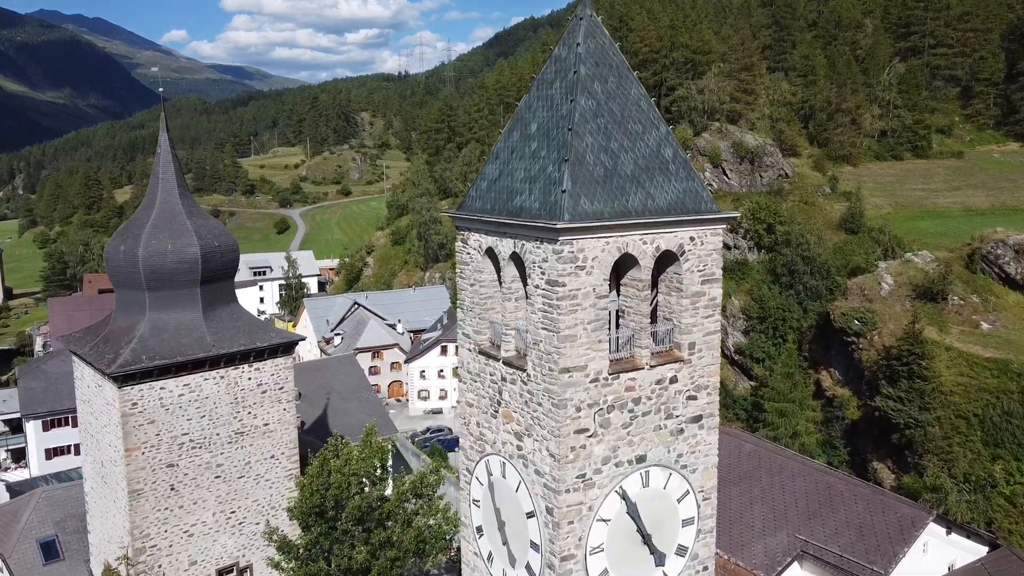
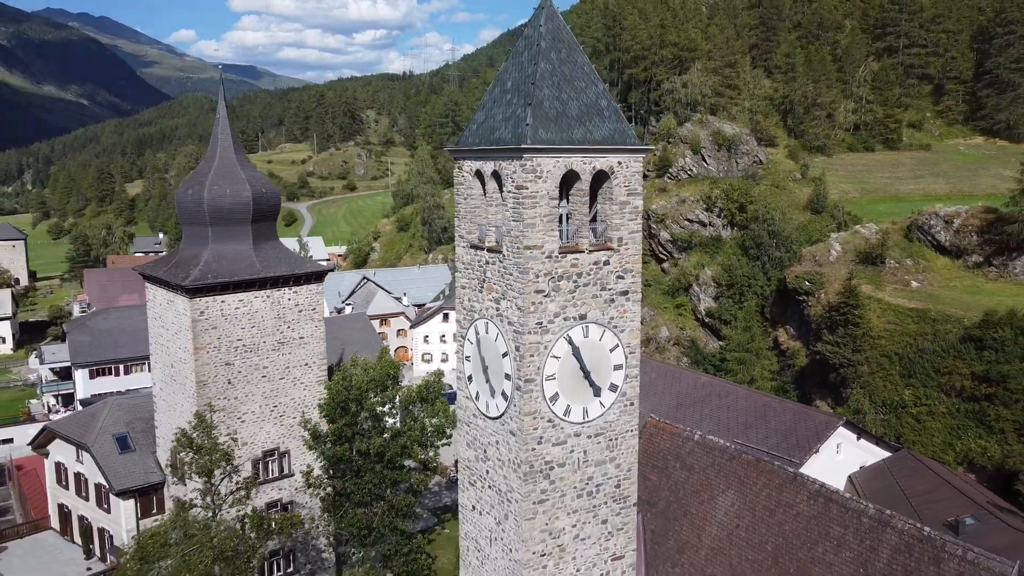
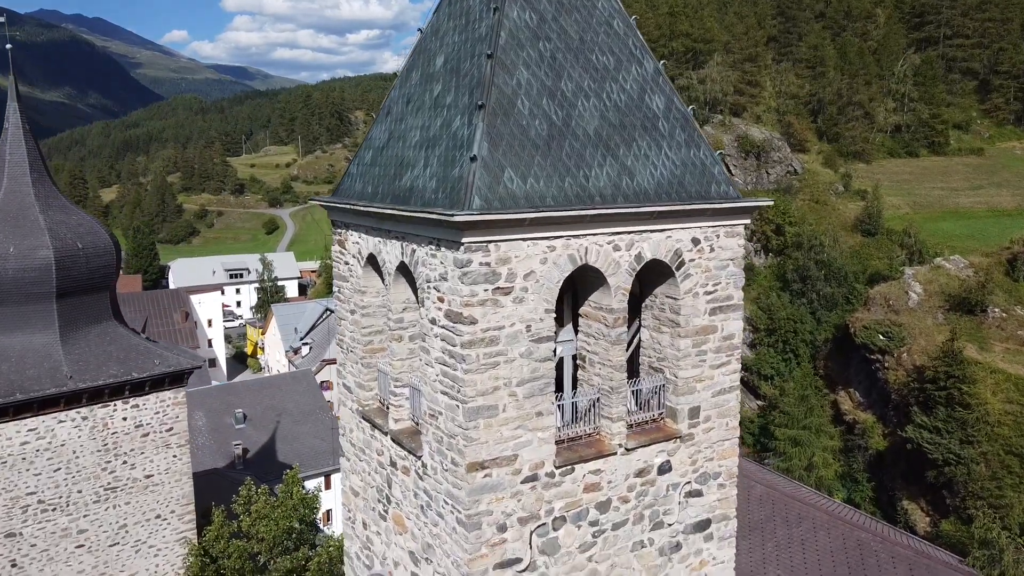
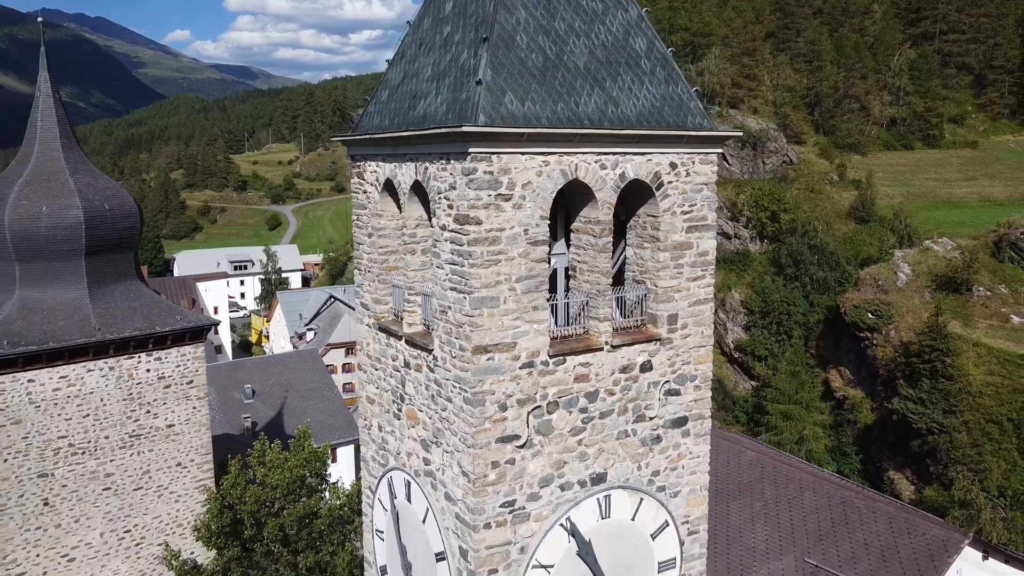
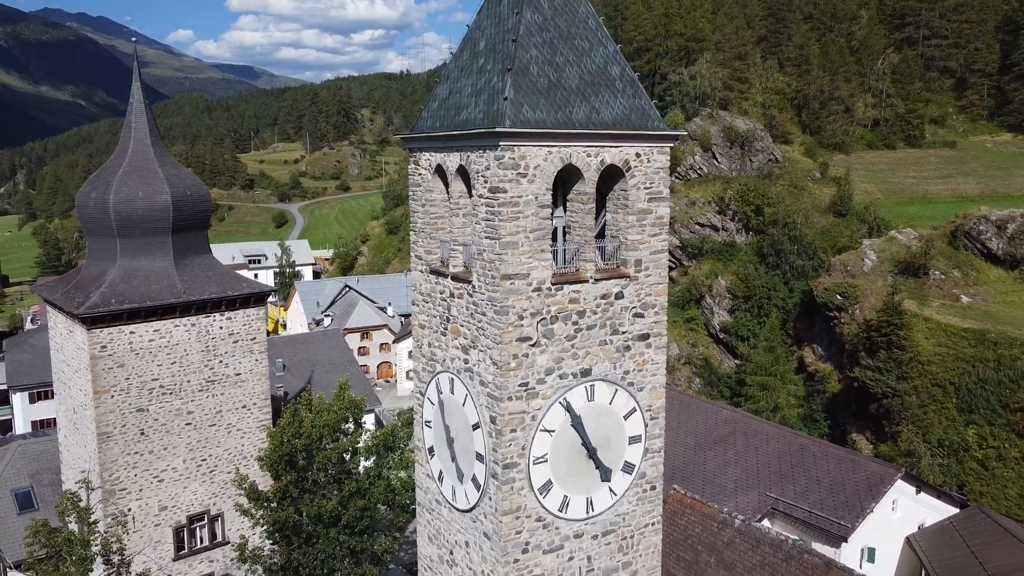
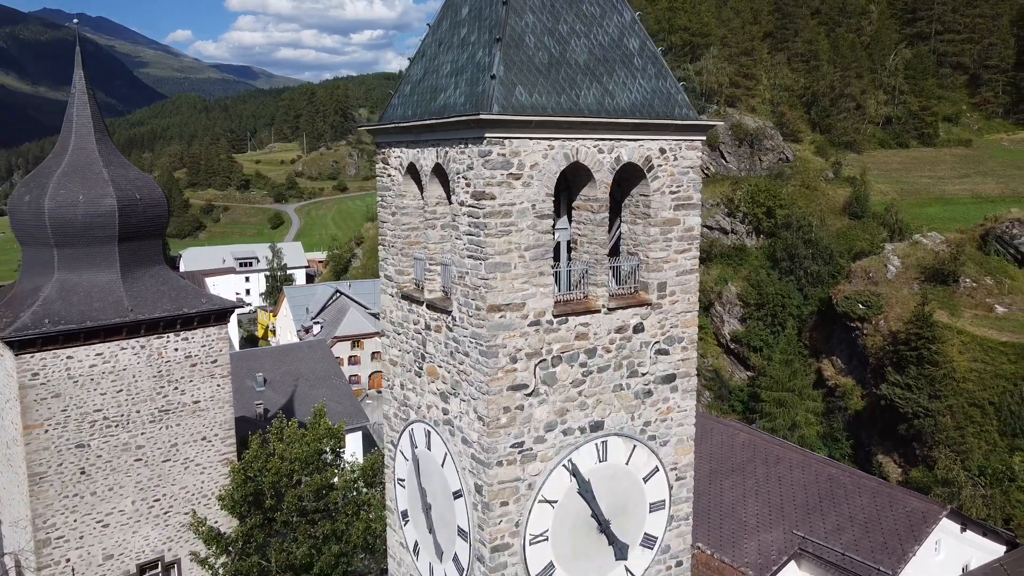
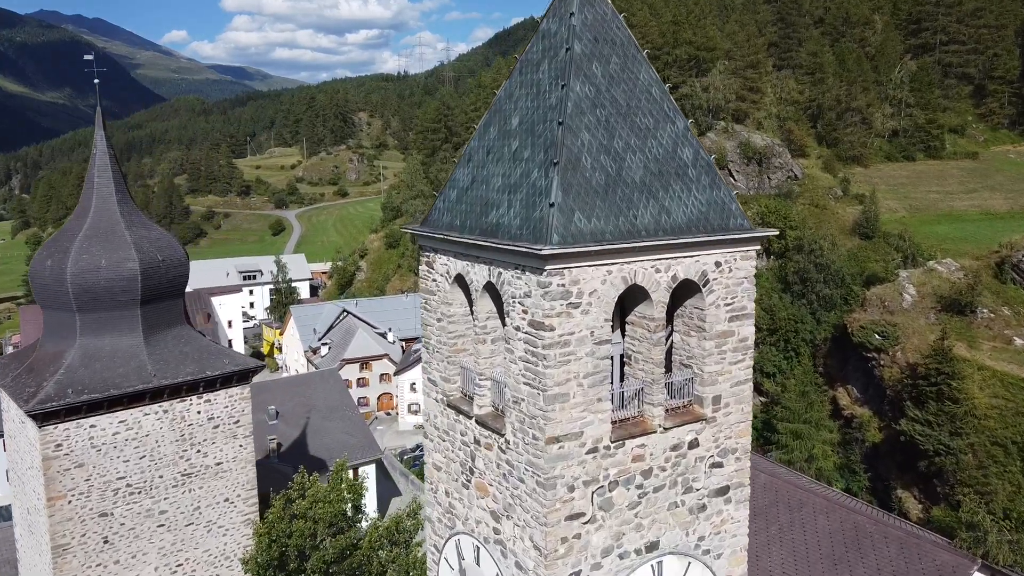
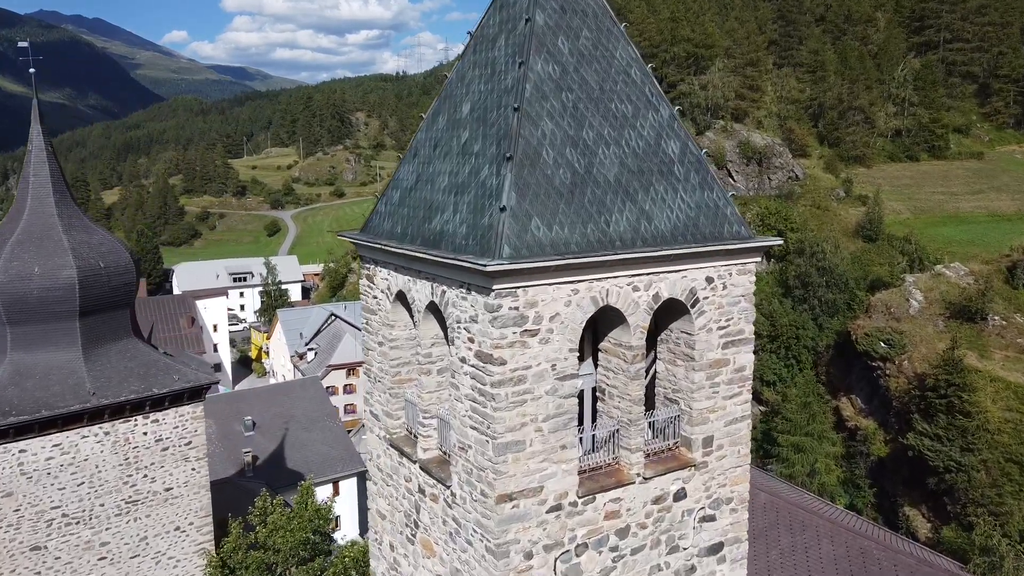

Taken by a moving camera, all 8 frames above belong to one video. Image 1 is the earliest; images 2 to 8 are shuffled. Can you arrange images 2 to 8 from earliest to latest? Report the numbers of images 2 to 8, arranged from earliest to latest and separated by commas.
7, 8, 3, 4, 6, 5, 2
